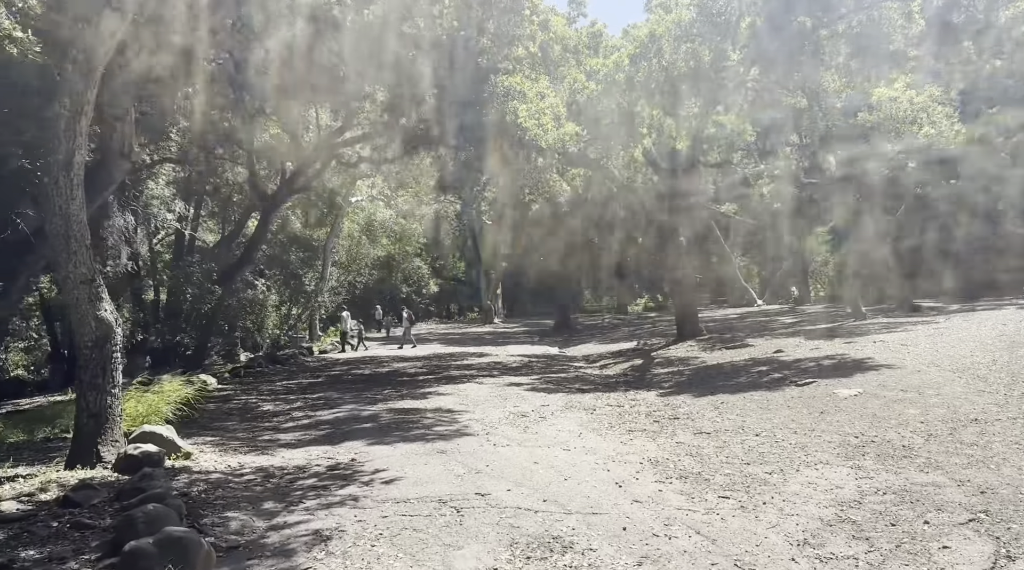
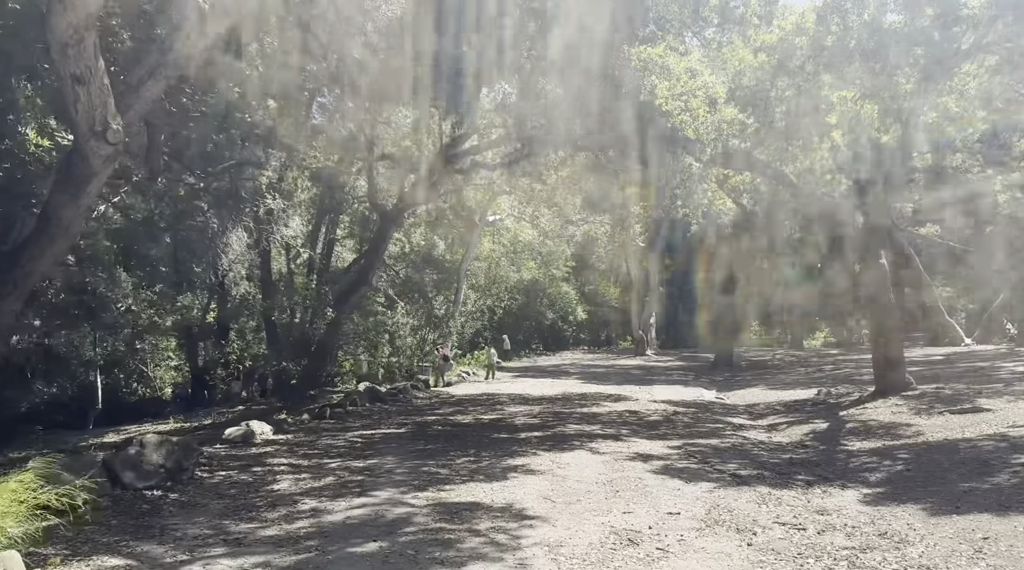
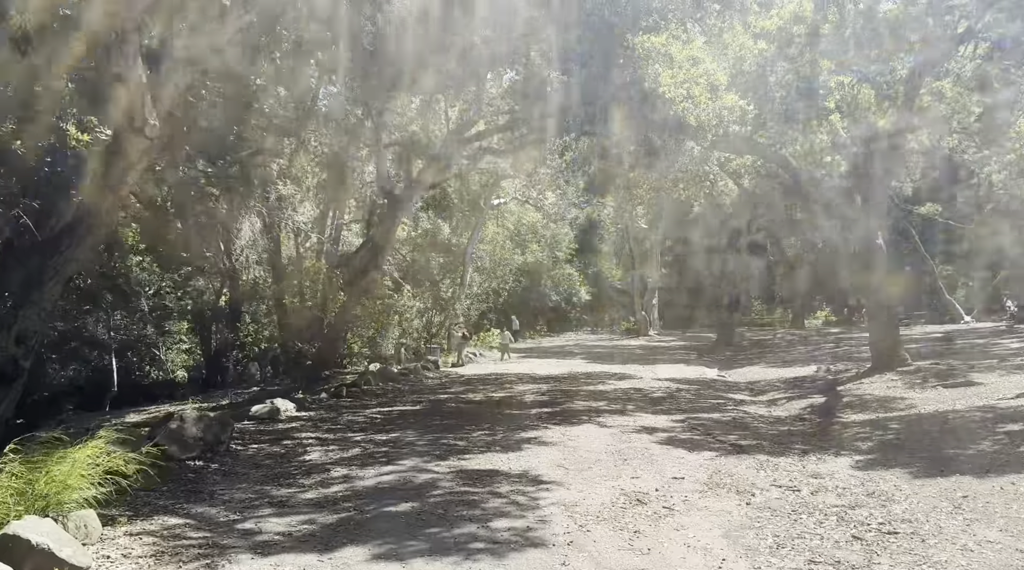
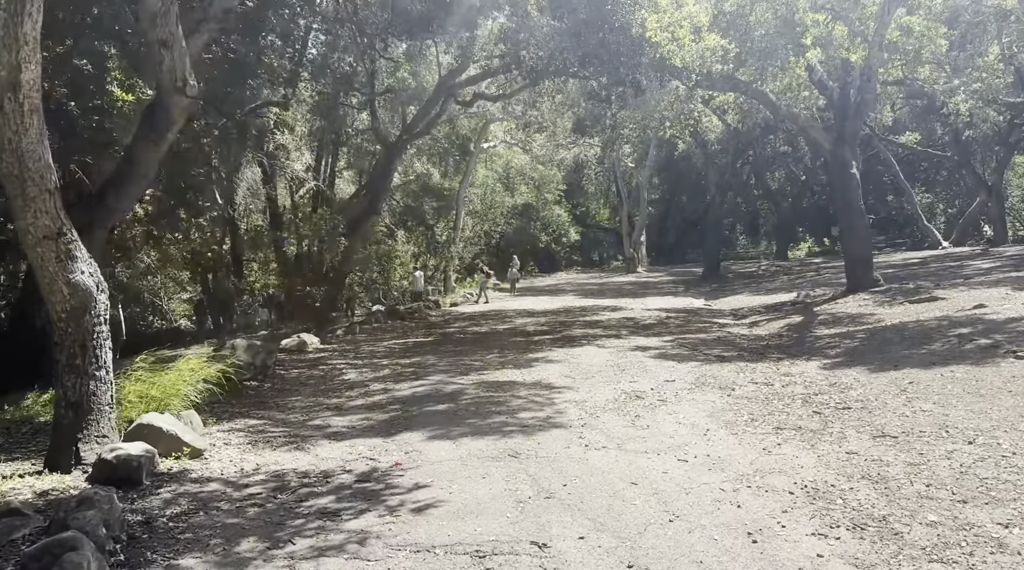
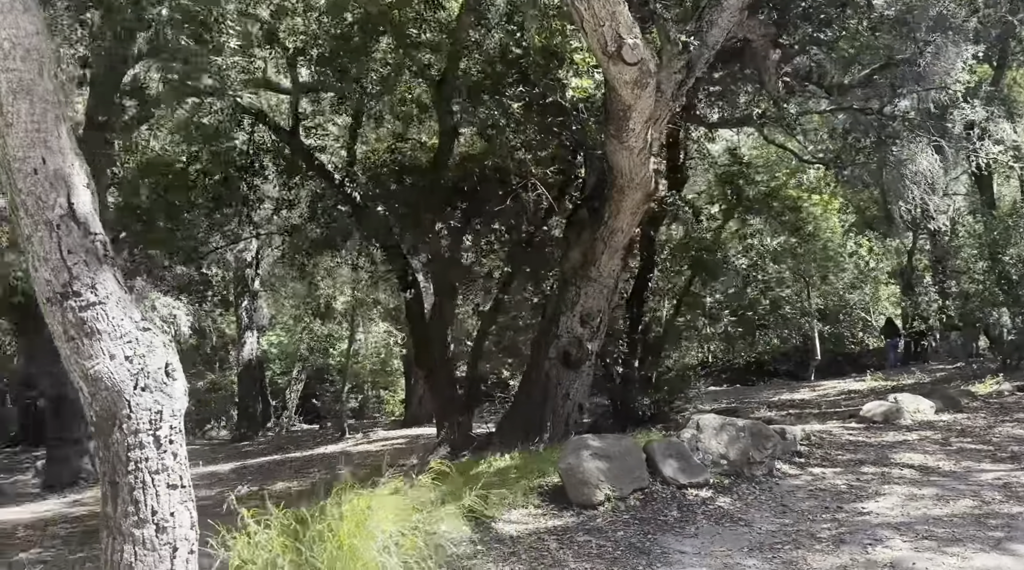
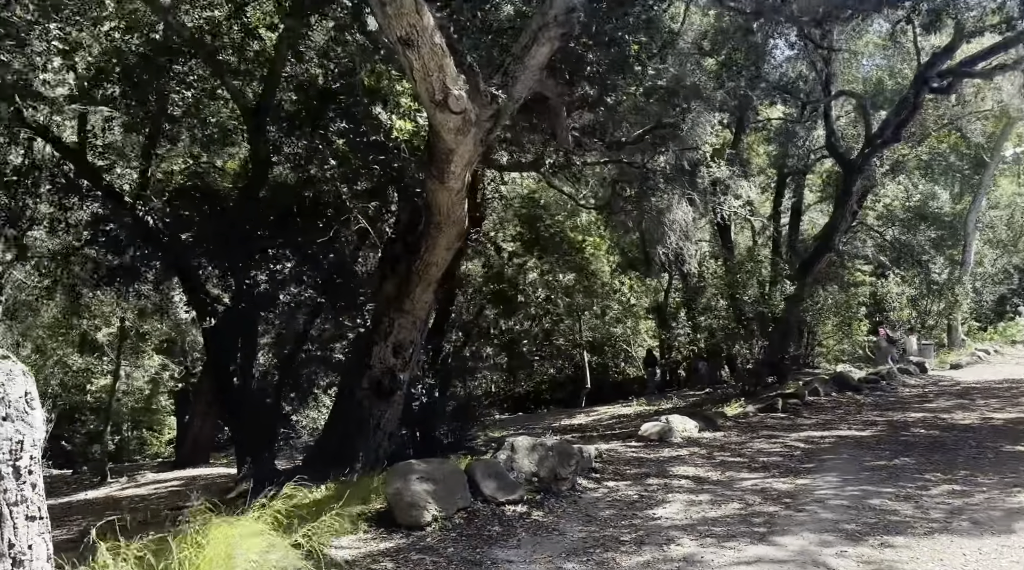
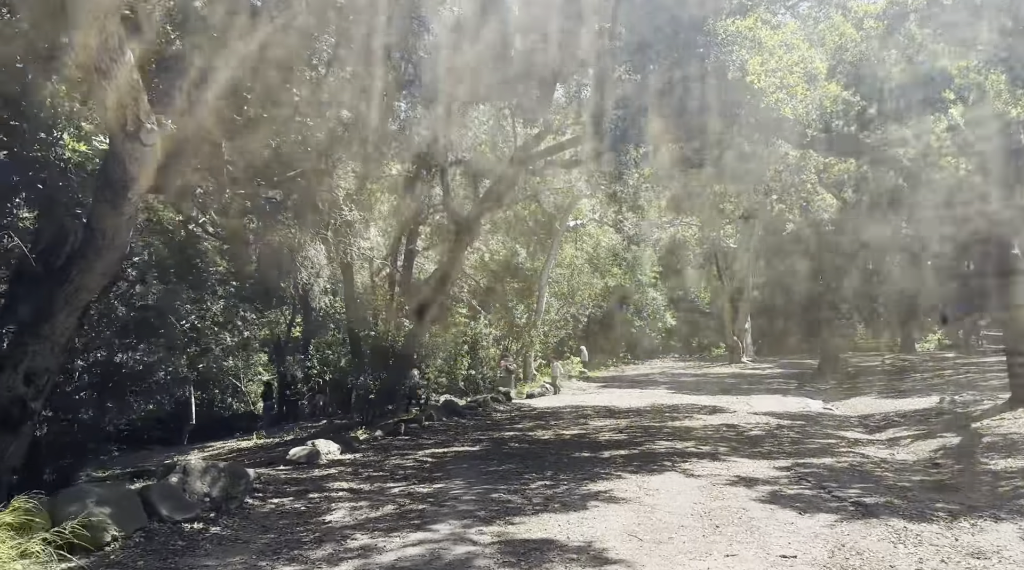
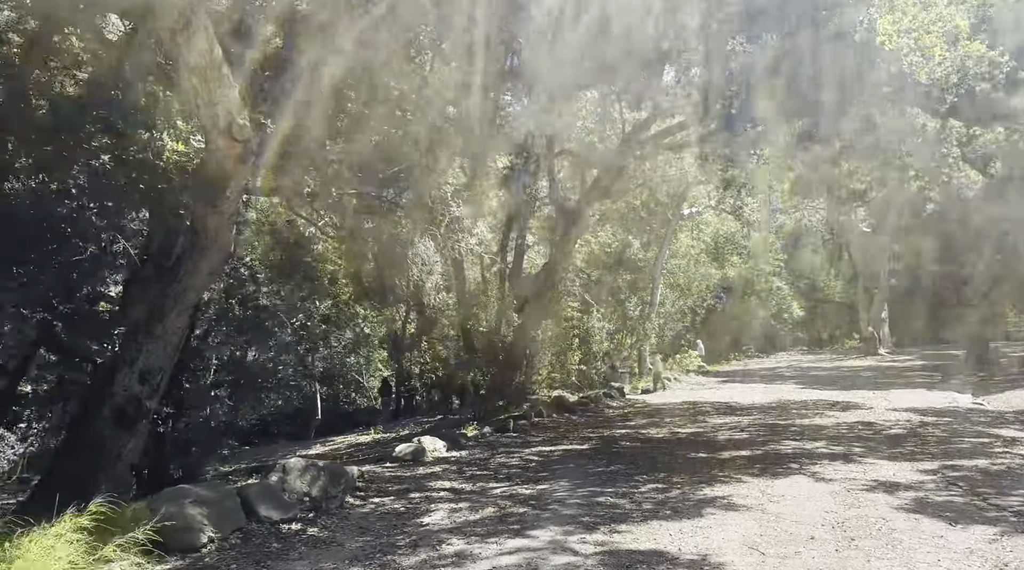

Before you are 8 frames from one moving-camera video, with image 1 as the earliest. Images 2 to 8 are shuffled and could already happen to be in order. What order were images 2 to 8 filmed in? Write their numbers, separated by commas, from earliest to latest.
4, 3, 2, 7, 8, 6, 5
